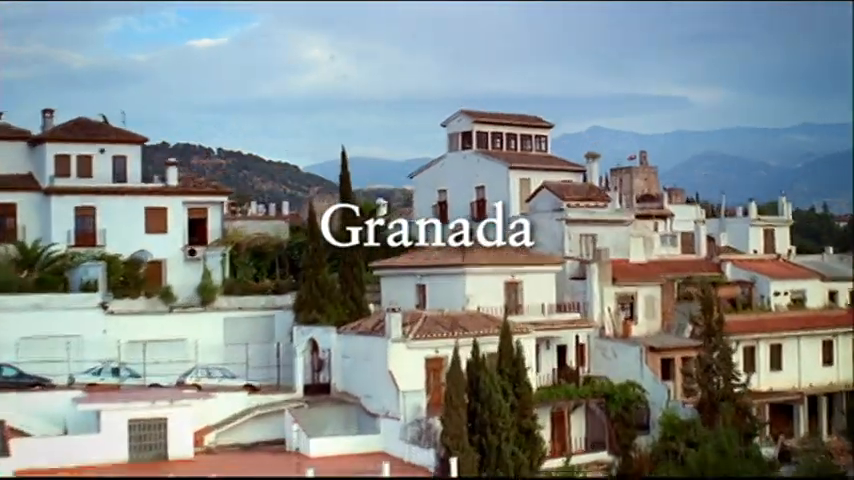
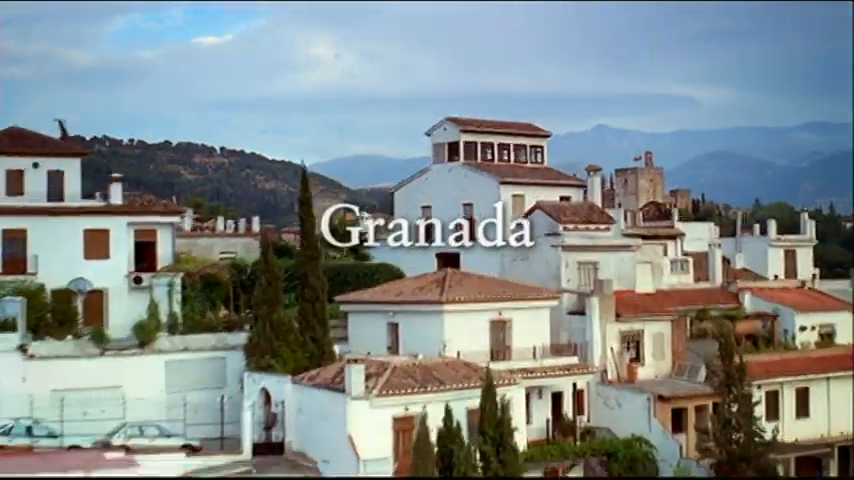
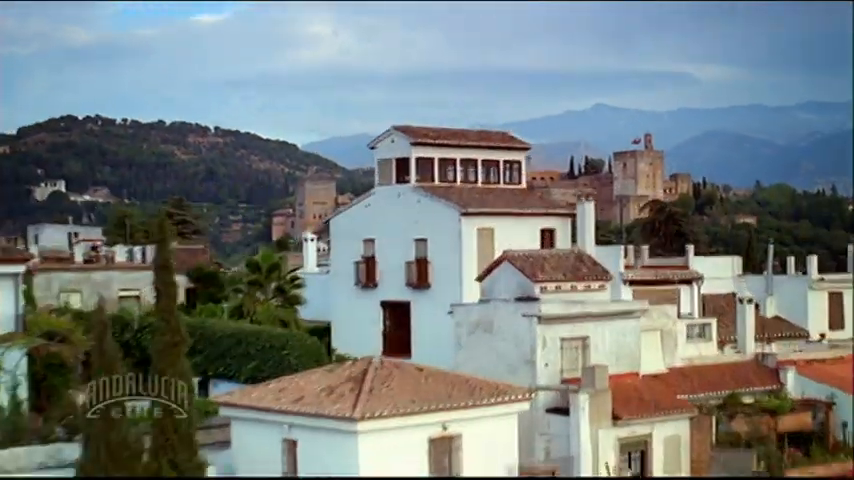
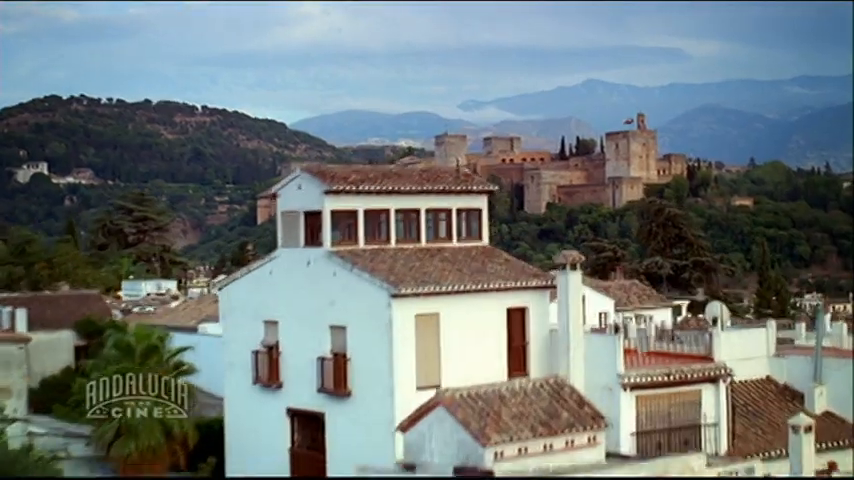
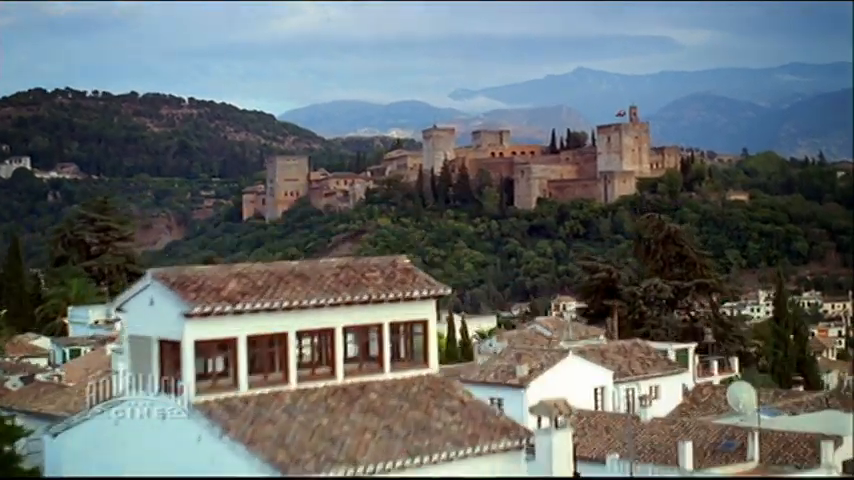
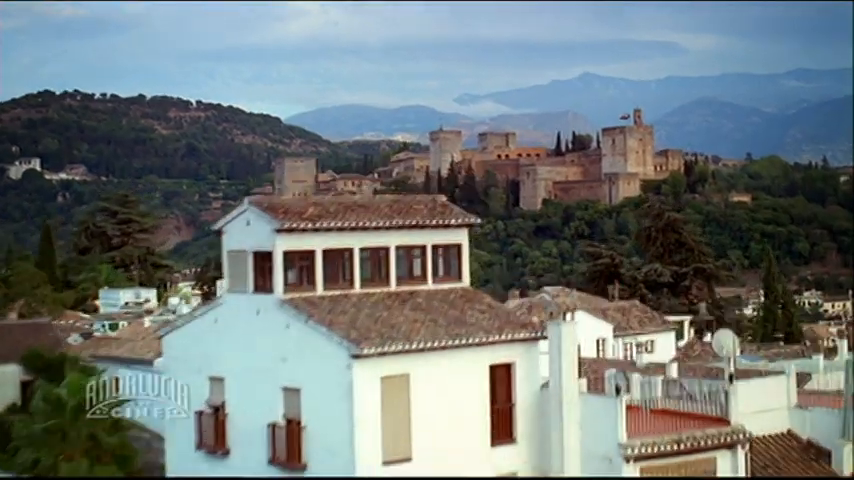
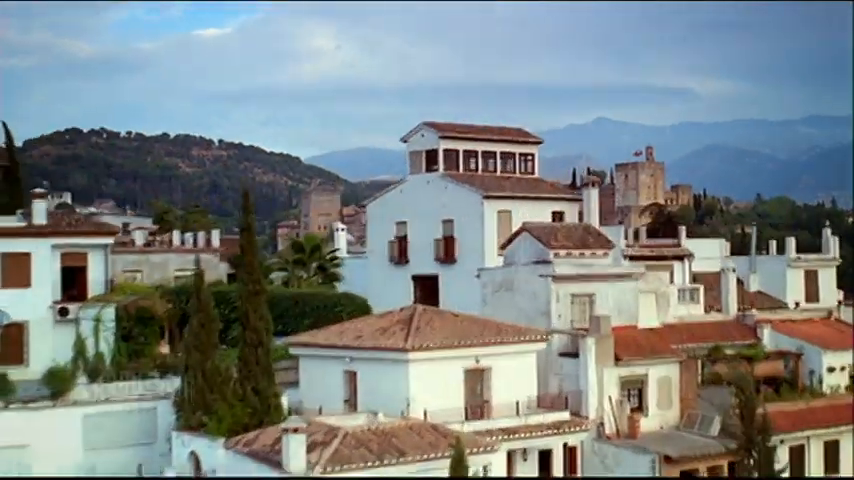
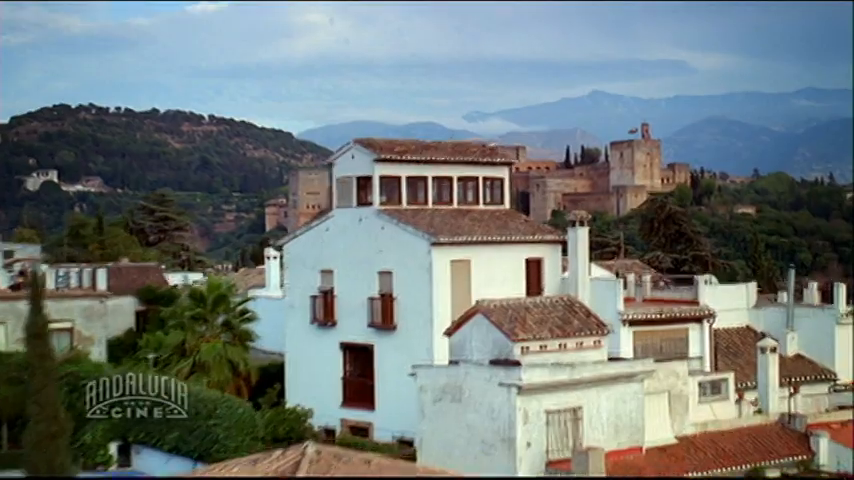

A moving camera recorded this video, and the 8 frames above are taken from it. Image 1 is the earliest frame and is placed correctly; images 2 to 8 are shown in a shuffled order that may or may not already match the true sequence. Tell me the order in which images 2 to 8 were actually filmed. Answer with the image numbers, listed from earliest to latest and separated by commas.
2, 7, 3, 8, 4, 6, 5
